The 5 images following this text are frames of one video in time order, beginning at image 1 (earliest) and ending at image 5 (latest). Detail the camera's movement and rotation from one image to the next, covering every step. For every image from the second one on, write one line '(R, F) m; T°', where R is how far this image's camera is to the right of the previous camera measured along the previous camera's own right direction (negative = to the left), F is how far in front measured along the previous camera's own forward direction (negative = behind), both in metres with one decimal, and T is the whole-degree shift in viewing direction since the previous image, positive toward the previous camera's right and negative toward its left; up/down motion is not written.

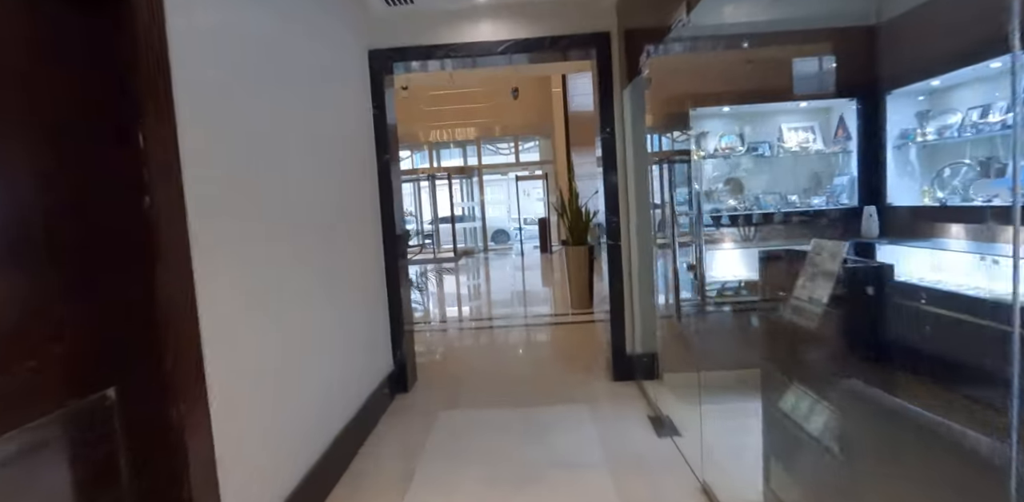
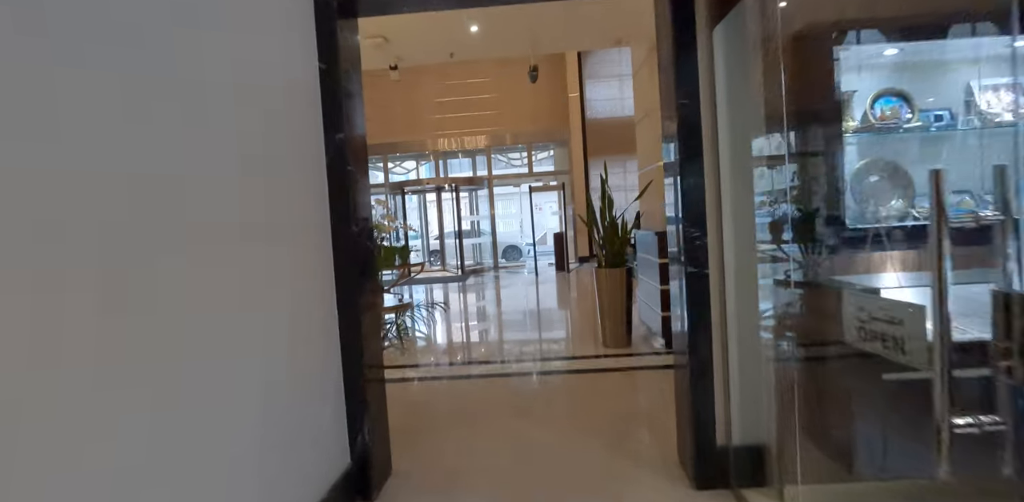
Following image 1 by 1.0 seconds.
(0.0, +0.9) m; -1°
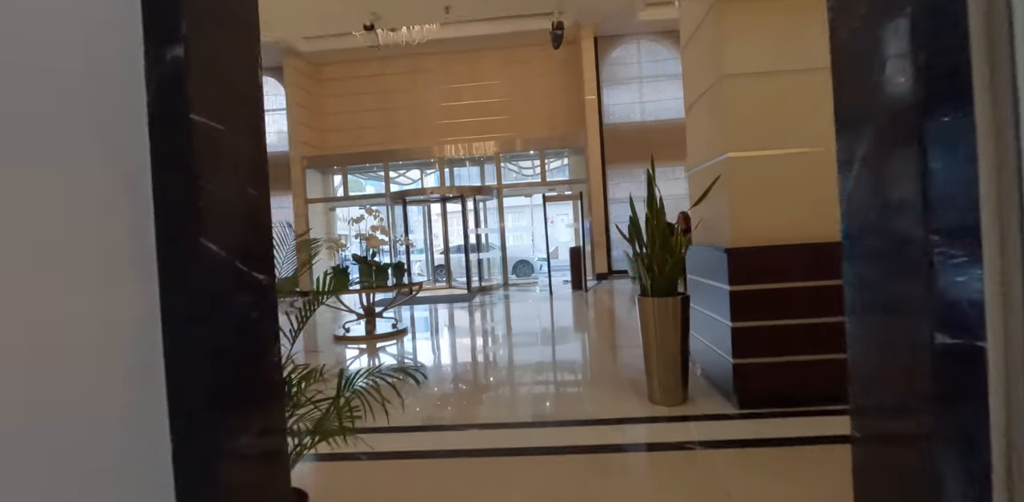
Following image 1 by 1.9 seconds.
(0.0, +0.8) m; -1°
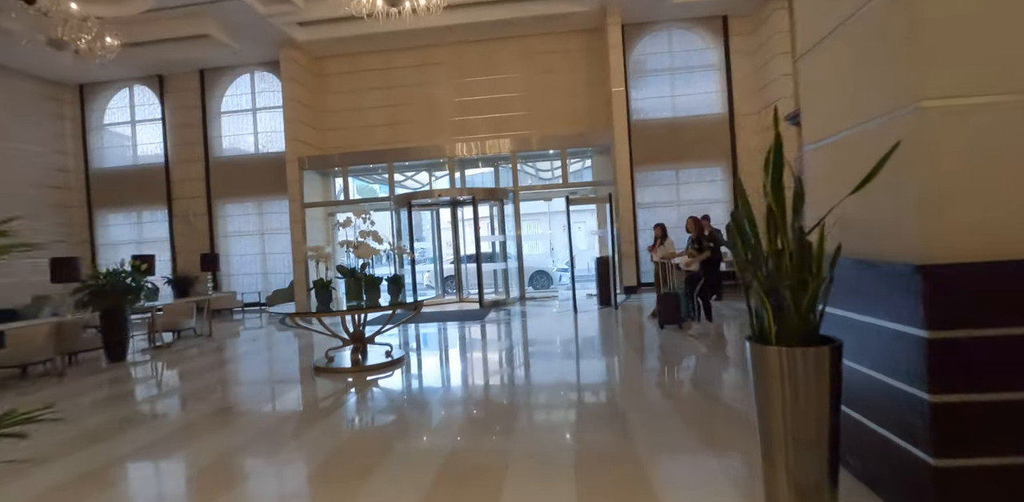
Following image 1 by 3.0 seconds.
(-0.1, +0.9) m; -2°
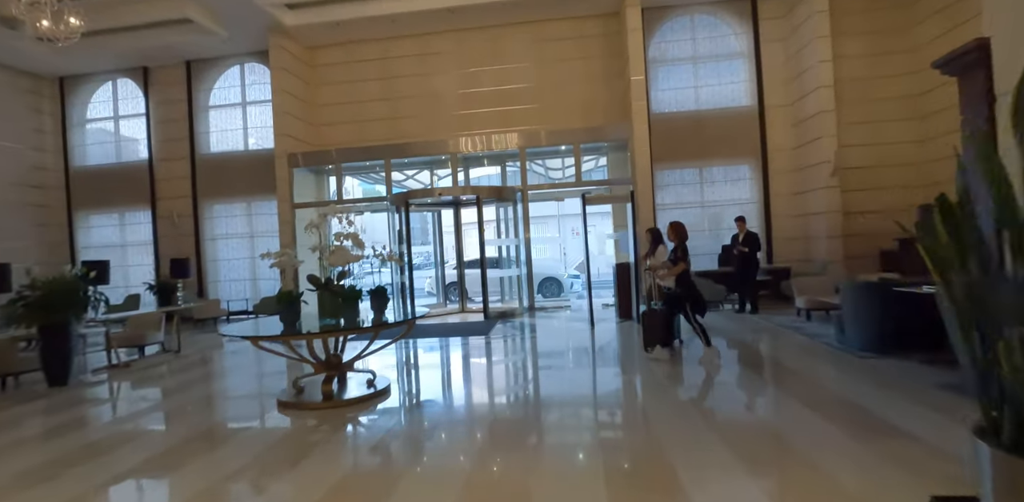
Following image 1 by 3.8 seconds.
(0.0, +0.7) m; -1°
